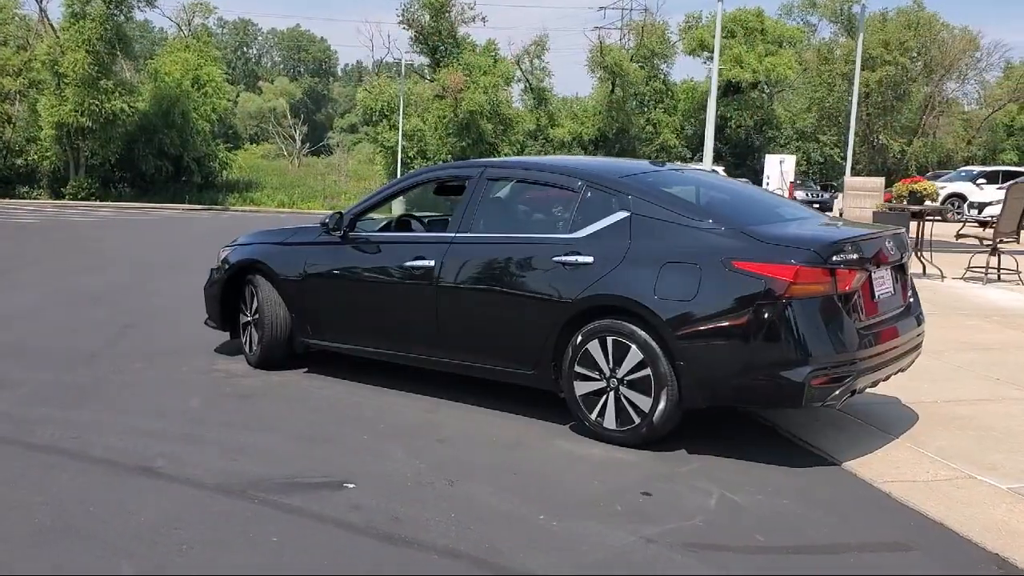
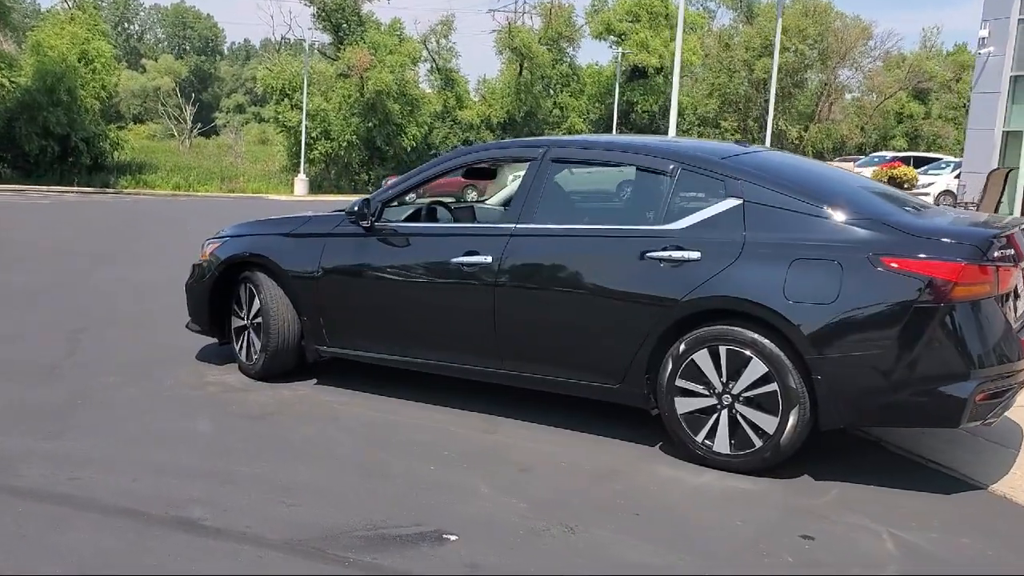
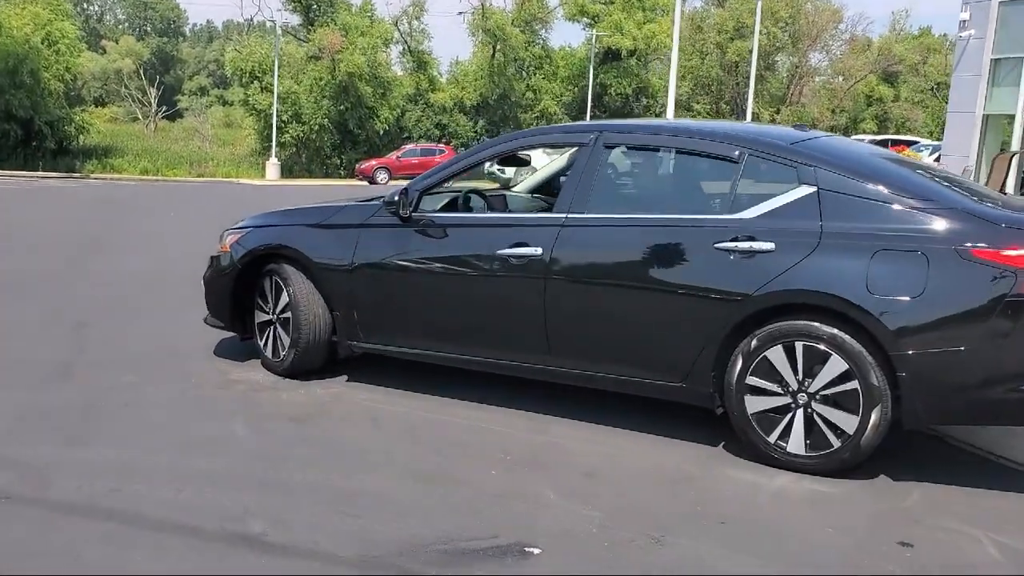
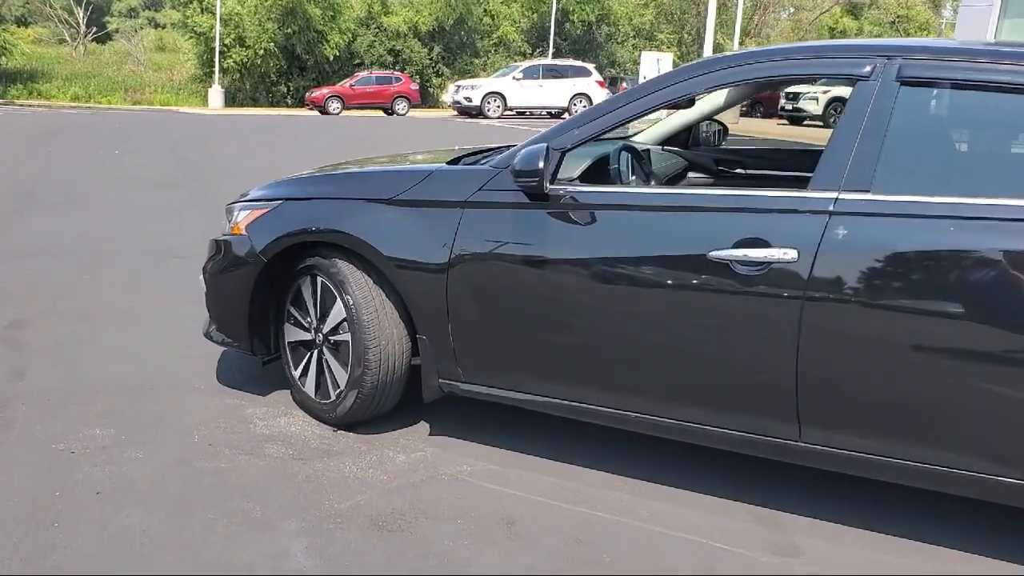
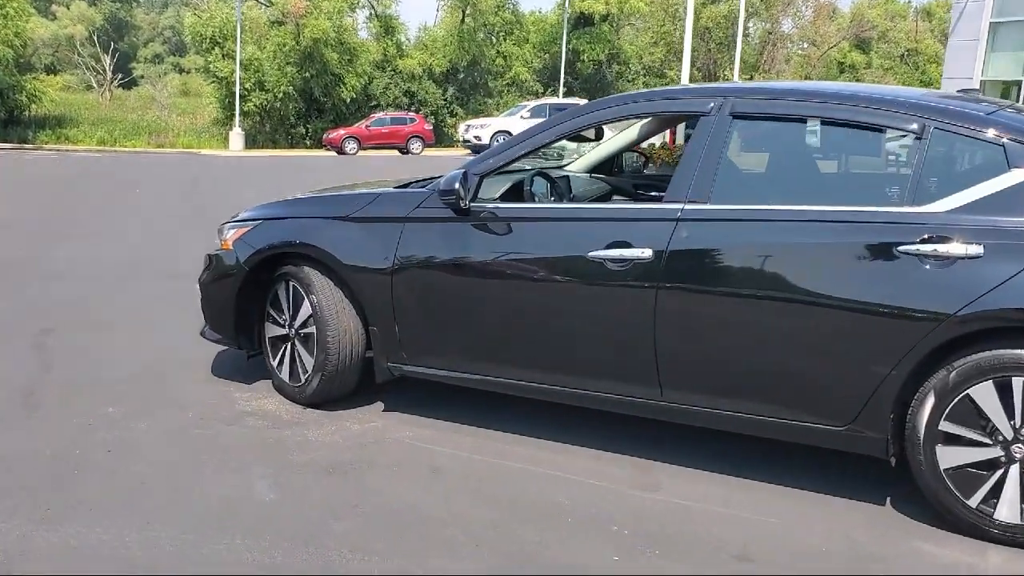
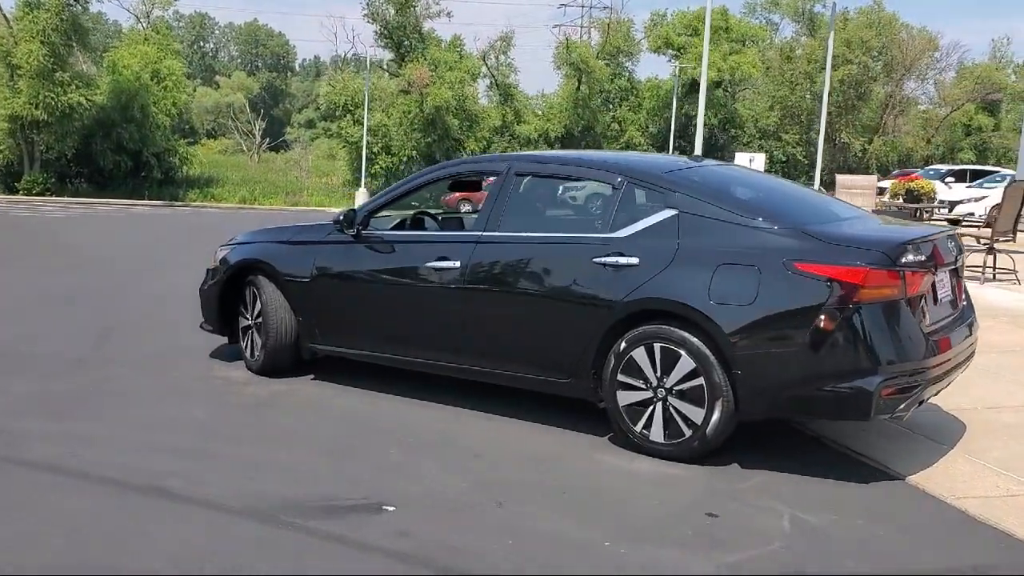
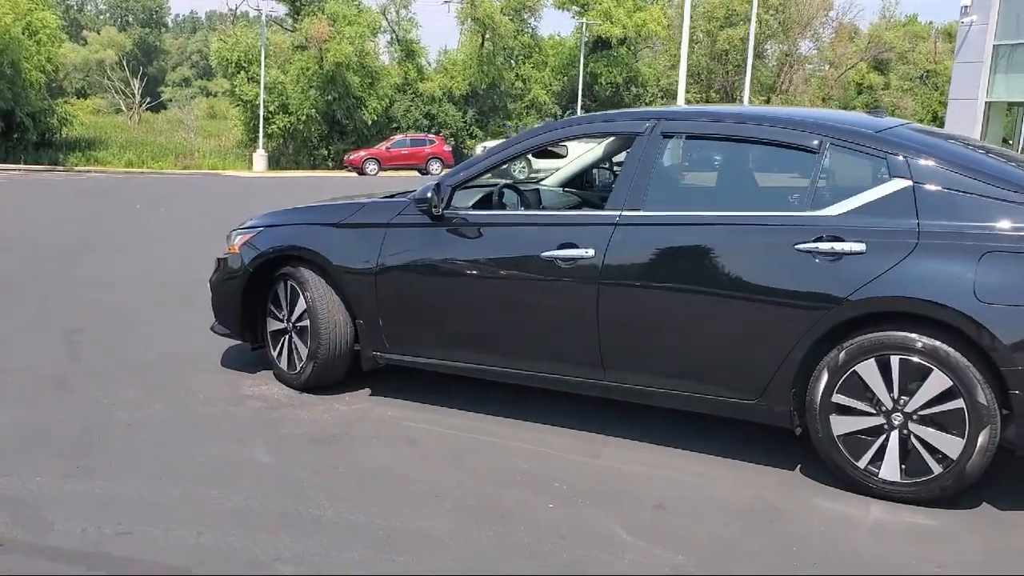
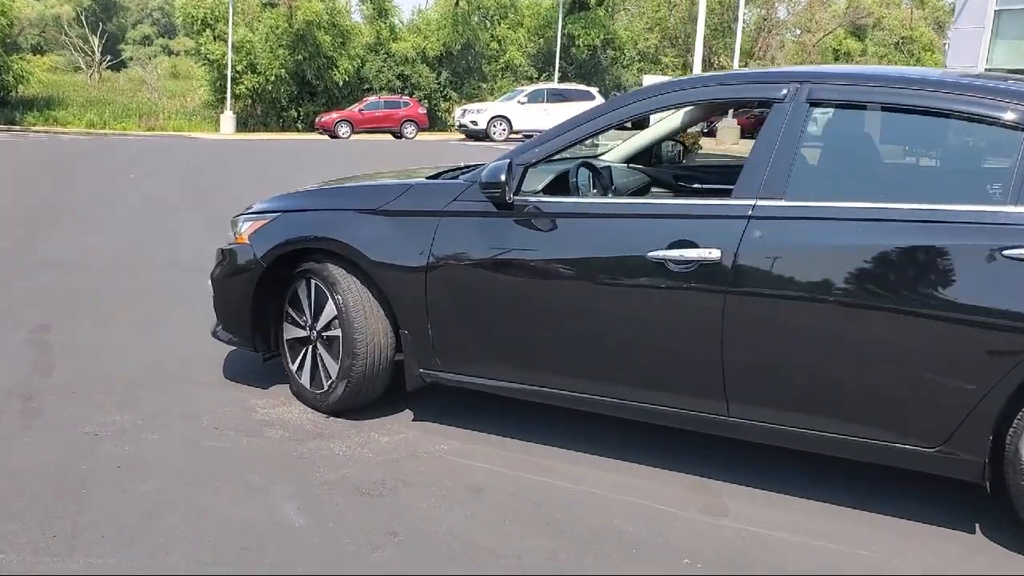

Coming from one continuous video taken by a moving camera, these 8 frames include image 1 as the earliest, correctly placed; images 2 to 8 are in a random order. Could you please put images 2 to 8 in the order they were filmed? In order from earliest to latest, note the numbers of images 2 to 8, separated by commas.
6, 2, 3, 7, 5, 8, 4
